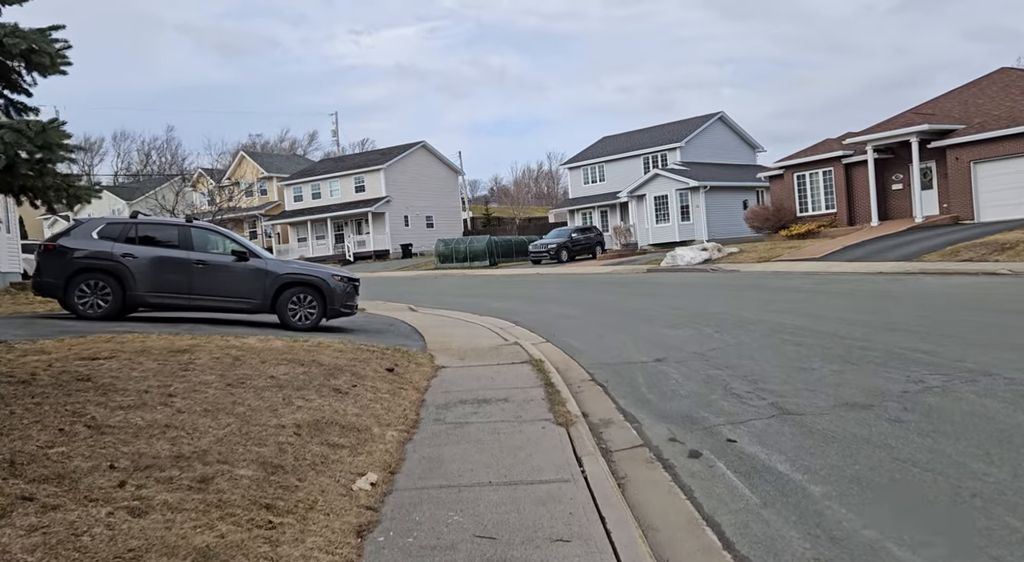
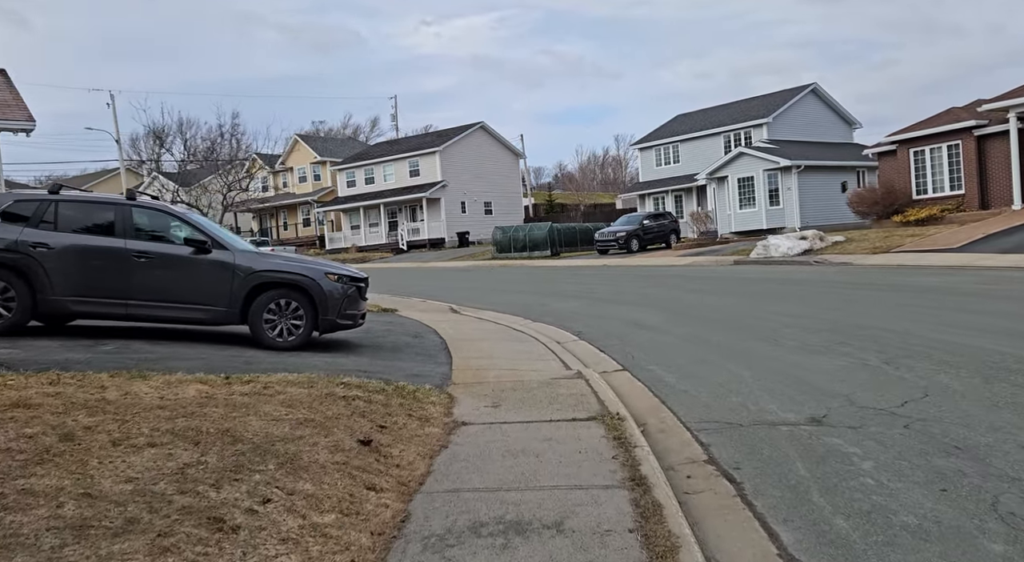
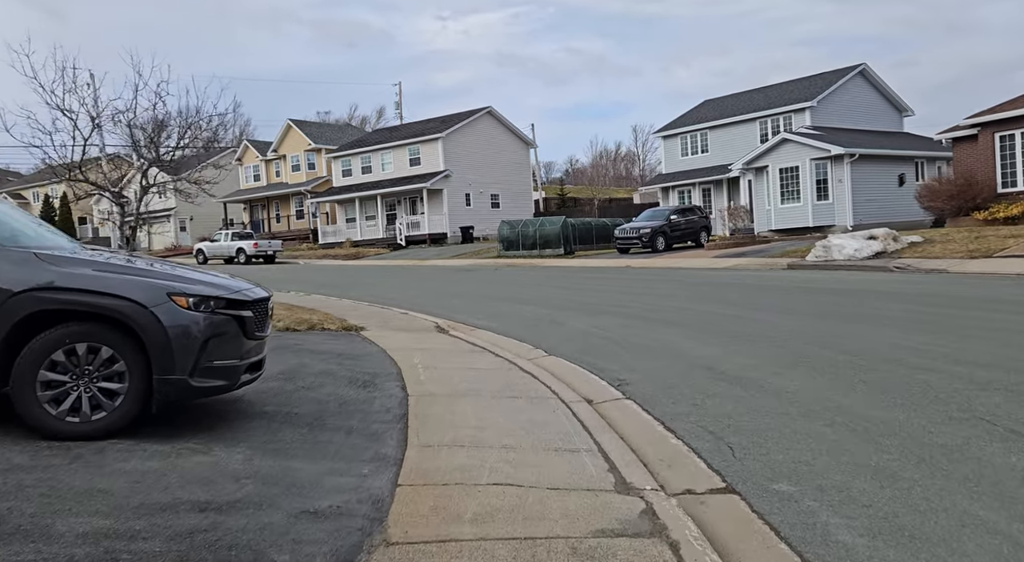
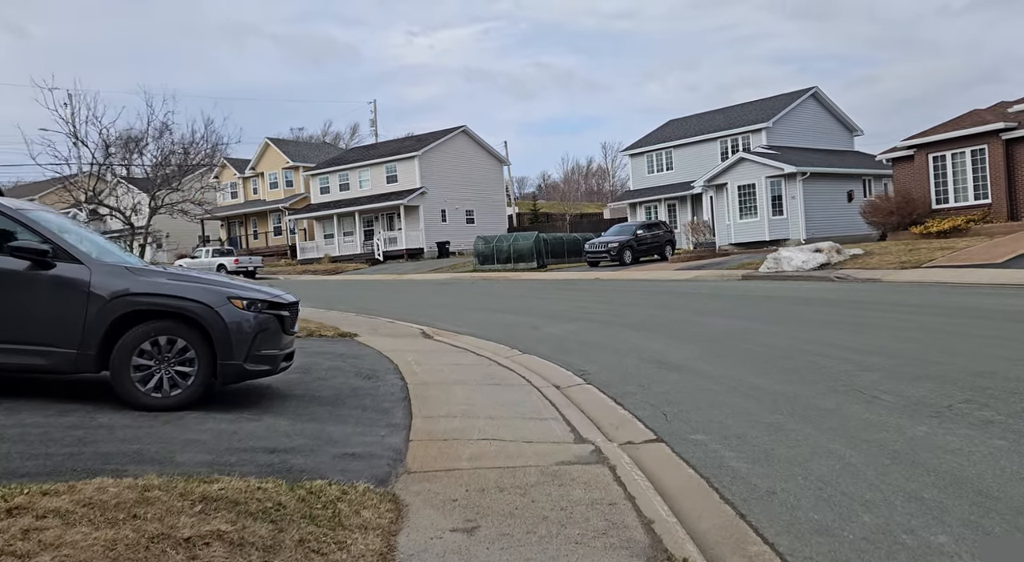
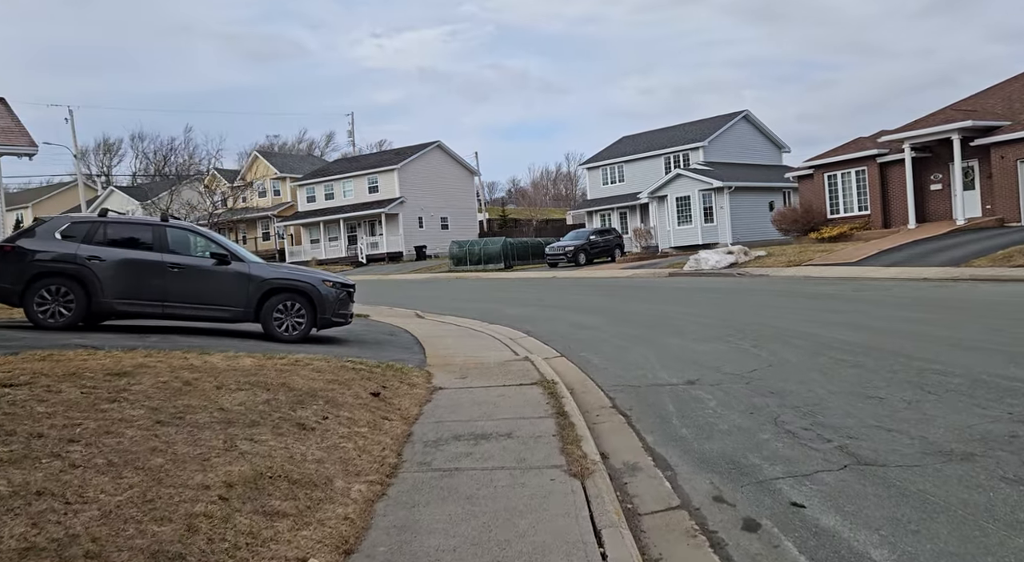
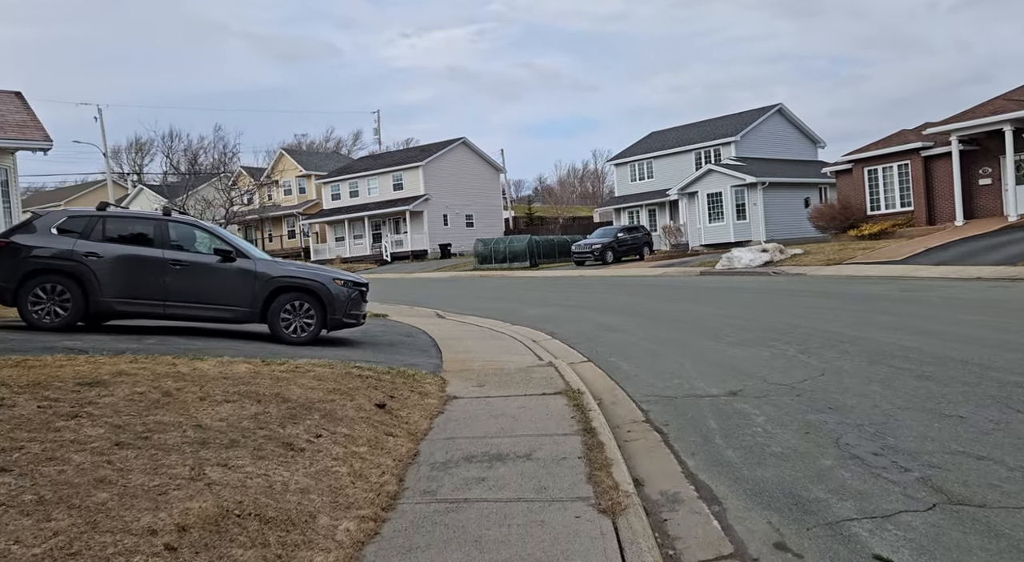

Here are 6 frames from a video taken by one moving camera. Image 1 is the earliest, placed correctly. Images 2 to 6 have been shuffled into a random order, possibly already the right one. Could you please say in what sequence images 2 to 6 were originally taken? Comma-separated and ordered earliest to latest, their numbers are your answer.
5, 6, 2, 4, 3
